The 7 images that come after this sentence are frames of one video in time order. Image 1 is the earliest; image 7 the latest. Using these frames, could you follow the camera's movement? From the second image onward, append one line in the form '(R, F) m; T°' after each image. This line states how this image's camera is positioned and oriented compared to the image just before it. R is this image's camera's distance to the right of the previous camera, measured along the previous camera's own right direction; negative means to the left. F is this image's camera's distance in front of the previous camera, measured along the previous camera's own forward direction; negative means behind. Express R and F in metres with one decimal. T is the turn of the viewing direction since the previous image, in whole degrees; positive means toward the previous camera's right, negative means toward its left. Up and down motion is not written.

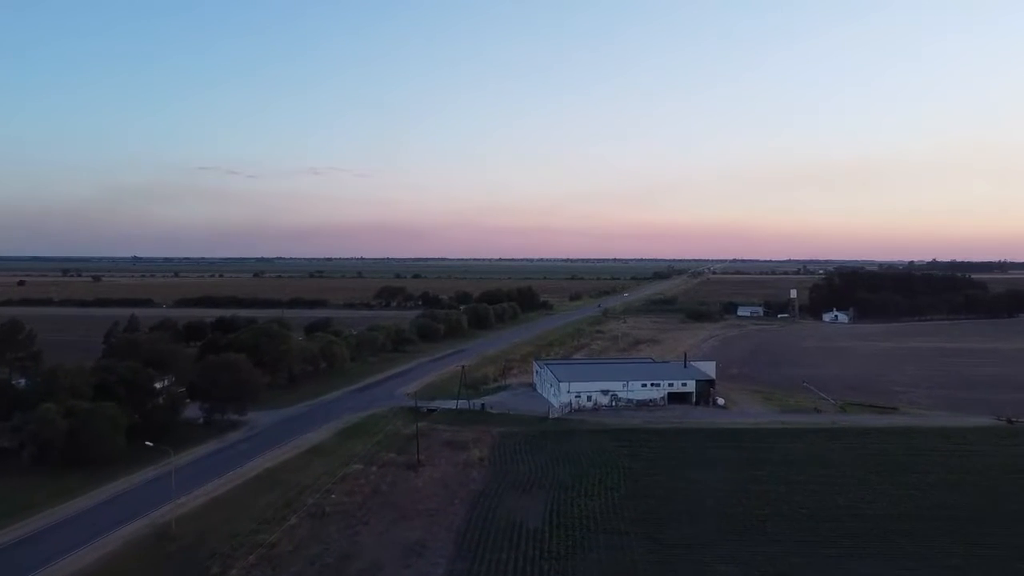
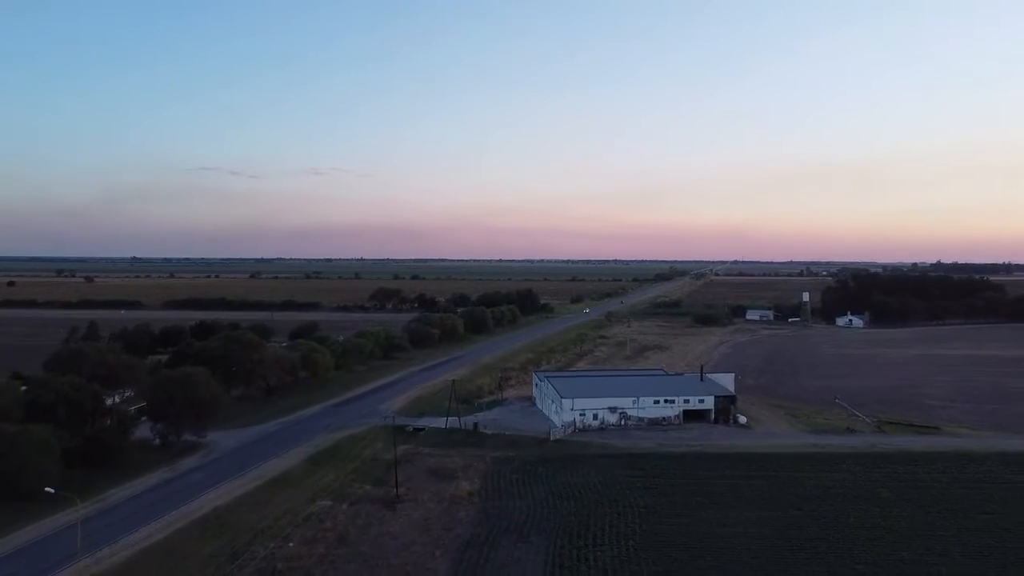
(+0.1, +4.0) m; 0°
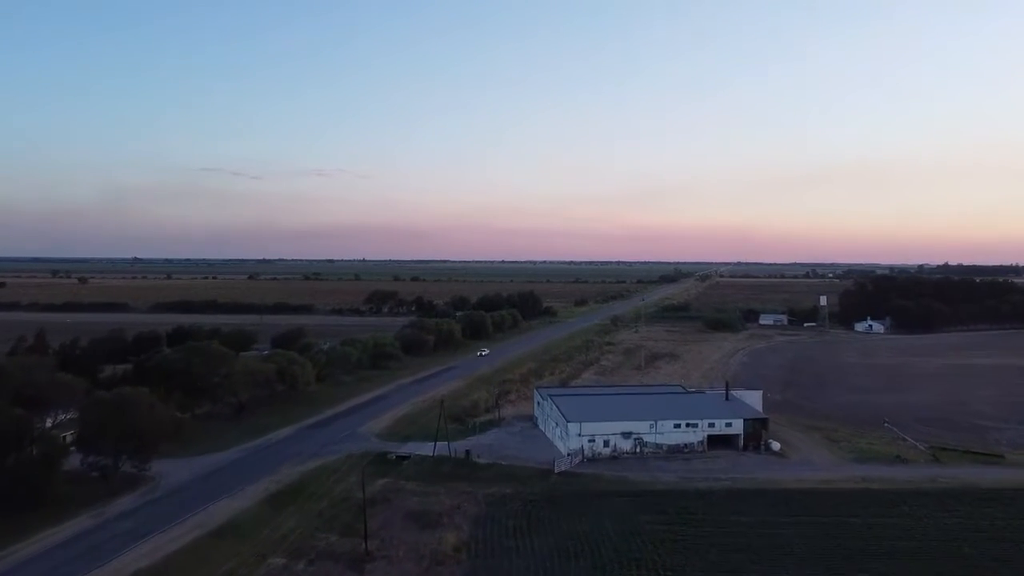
(+0.1, +4.4) m; 0°
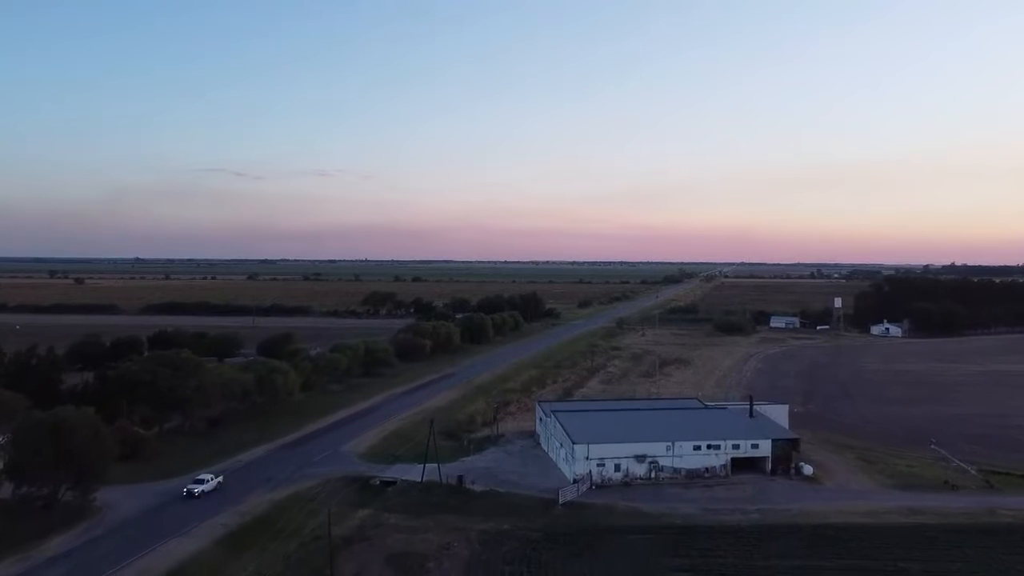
(+0.1, +3.2) m; 0°
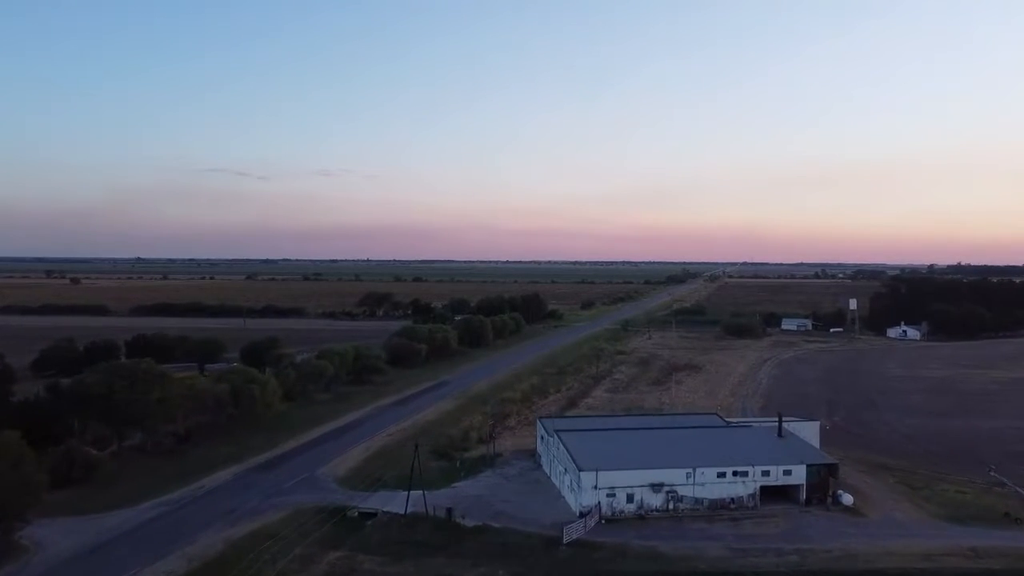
(+0.1, +3.2) m; 0°
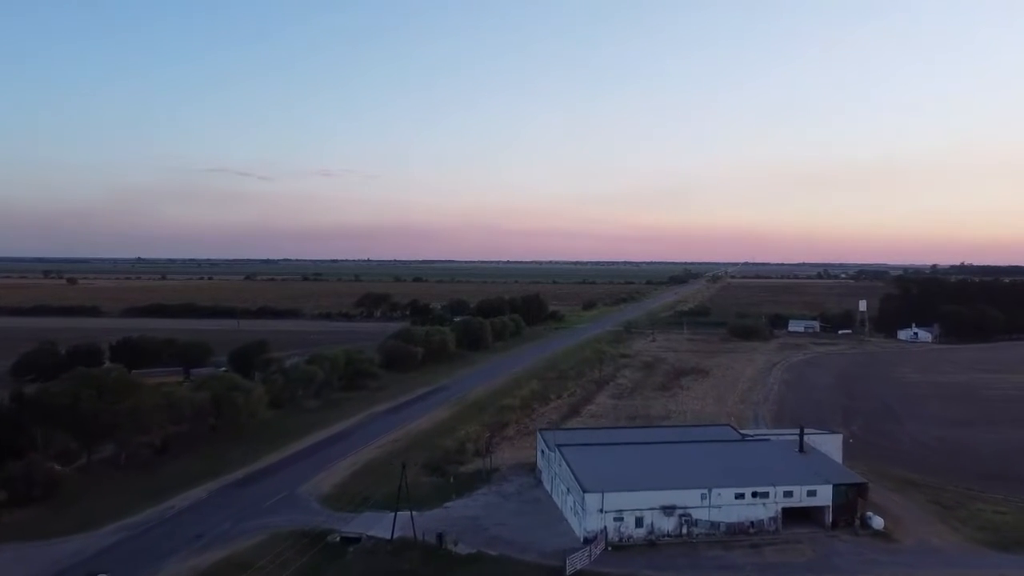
(+0.1, +2.0) m; 0°
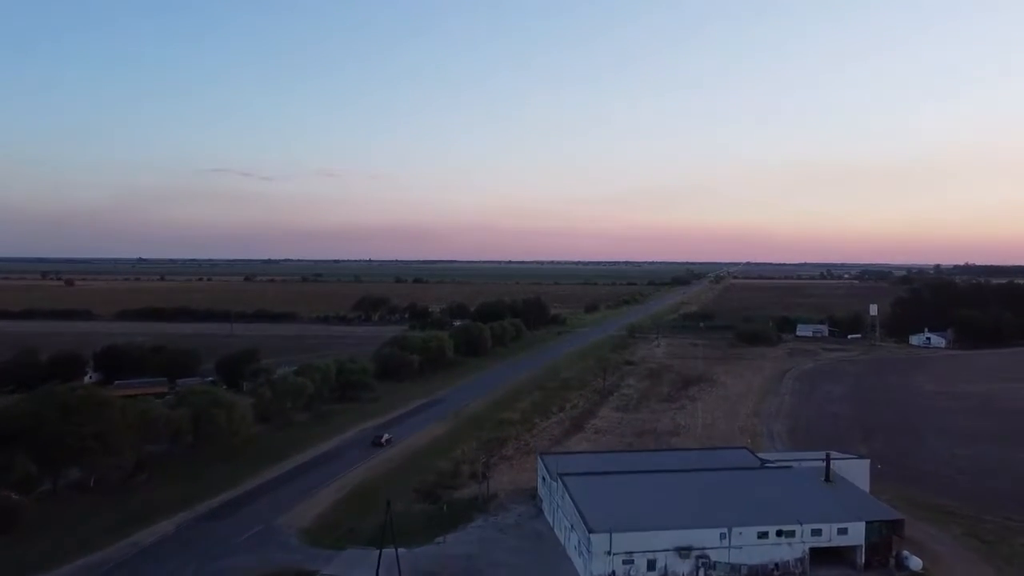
(+0.1, +2.0) m; 0°
